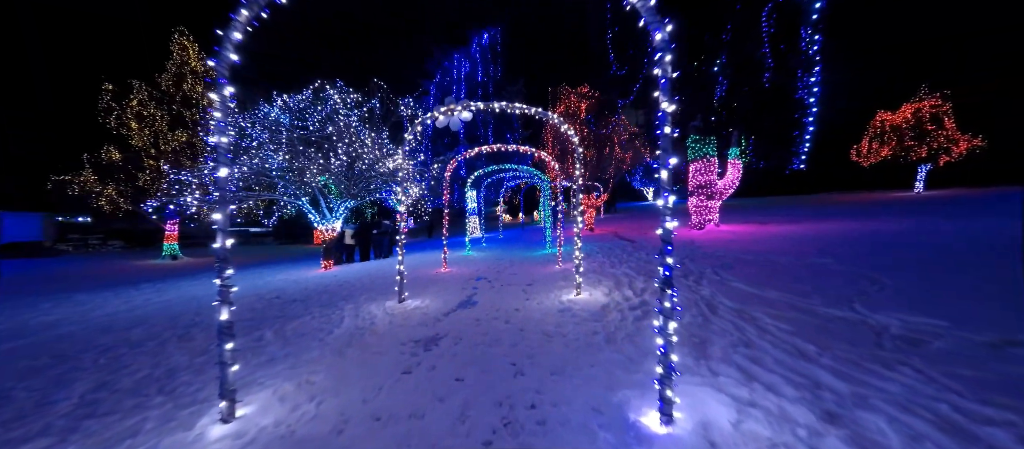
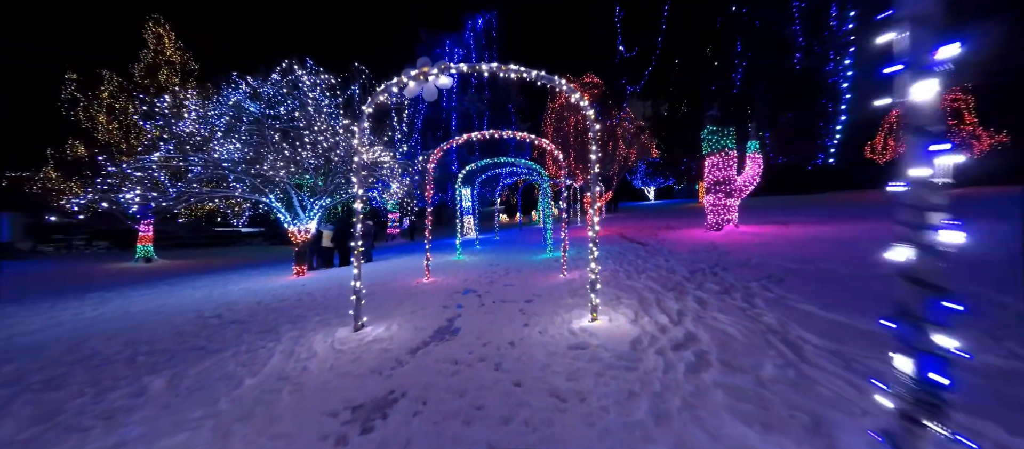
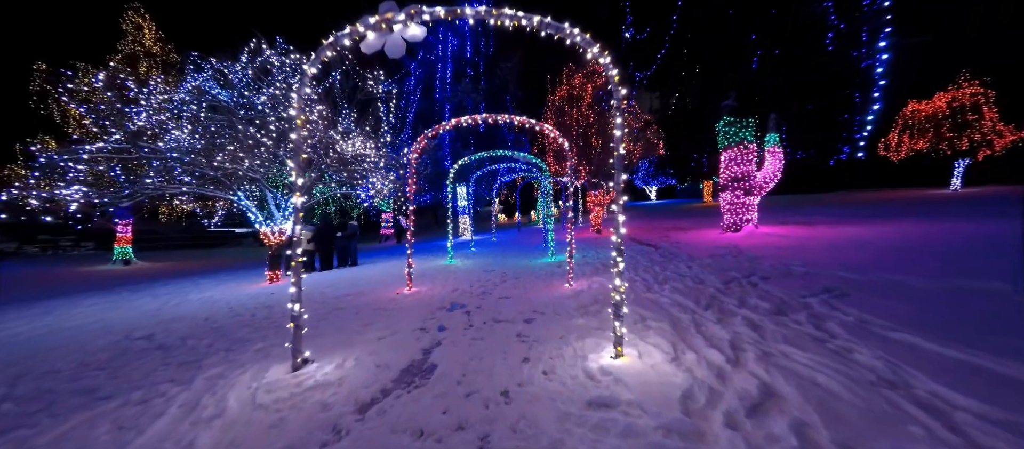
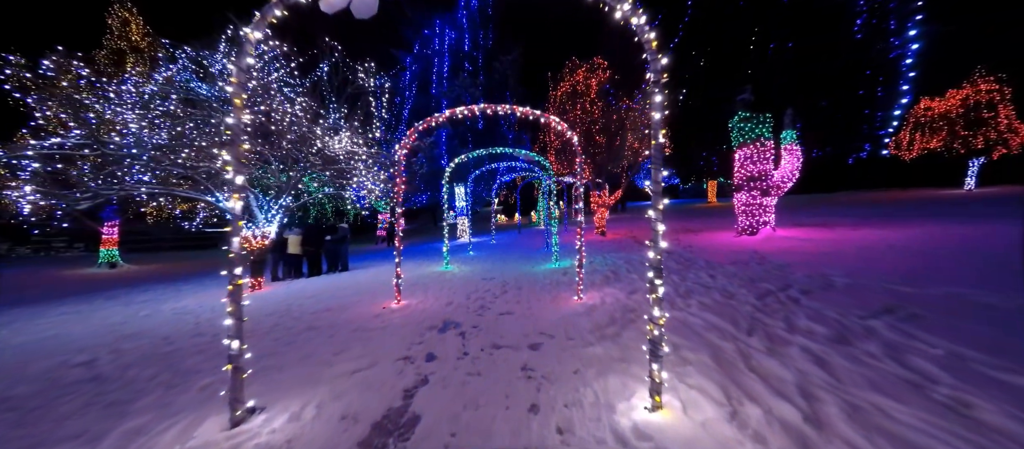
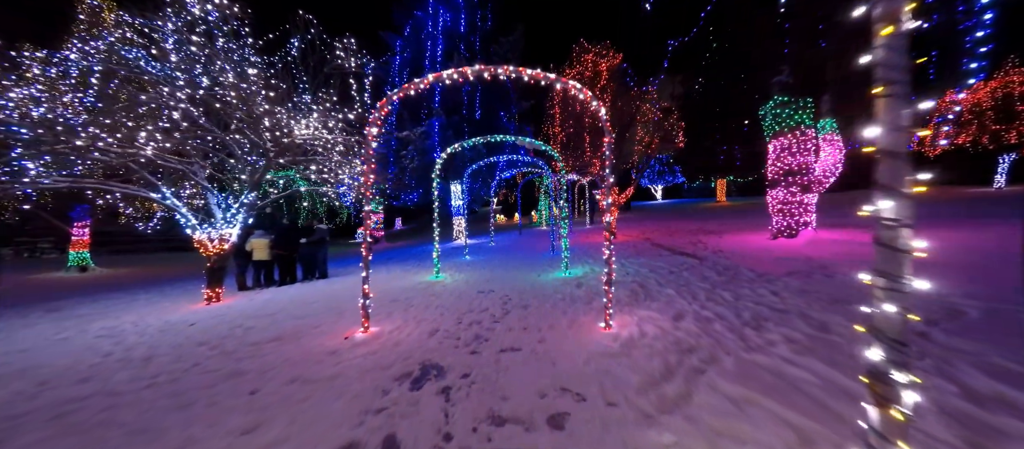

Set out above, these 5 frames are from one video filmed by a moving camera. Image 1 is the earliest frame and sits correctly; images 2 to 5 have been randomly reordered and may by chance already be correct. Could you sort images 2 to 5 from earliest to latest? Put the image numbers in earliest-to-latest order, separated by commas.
2, 3, 4, 5
